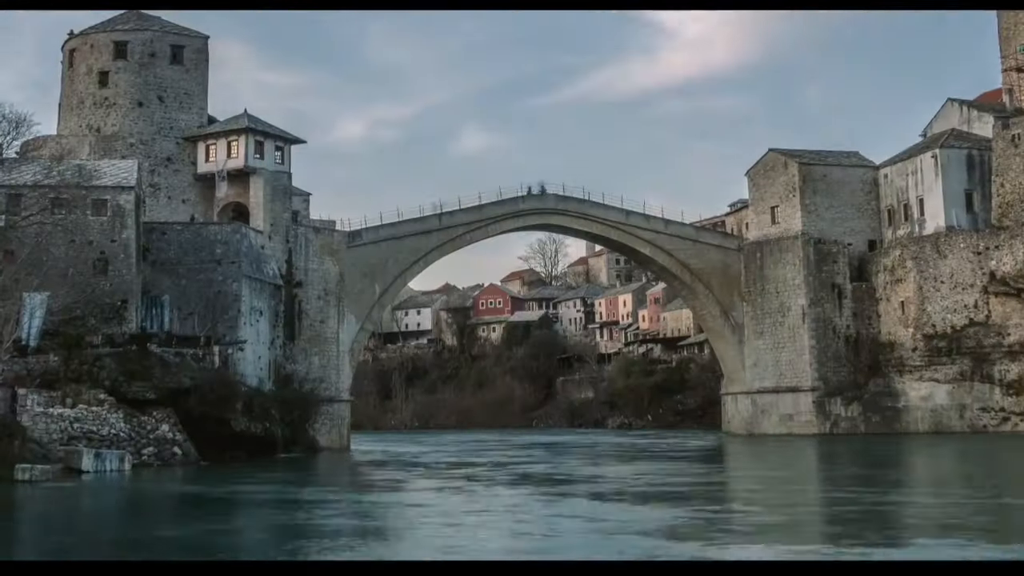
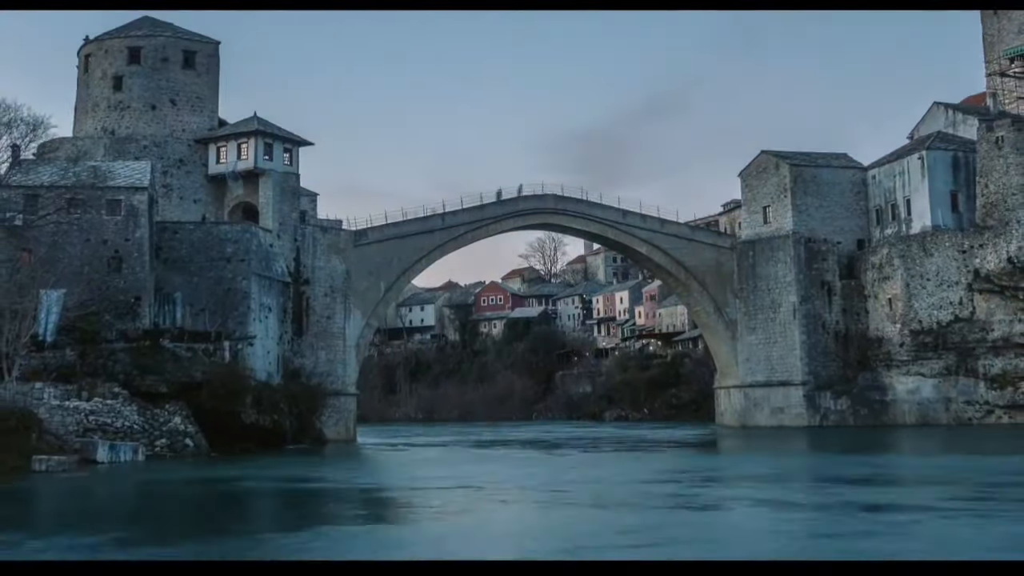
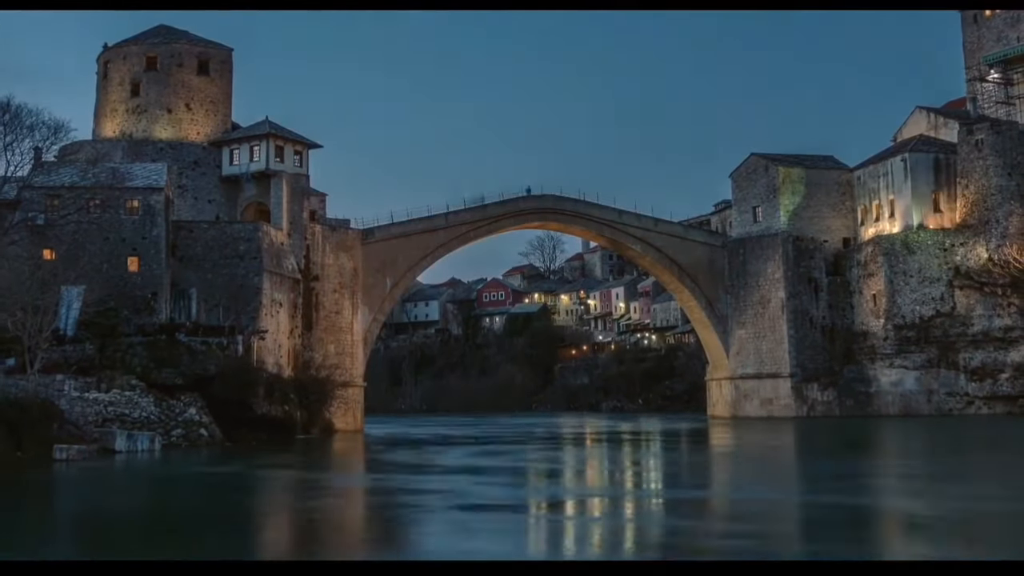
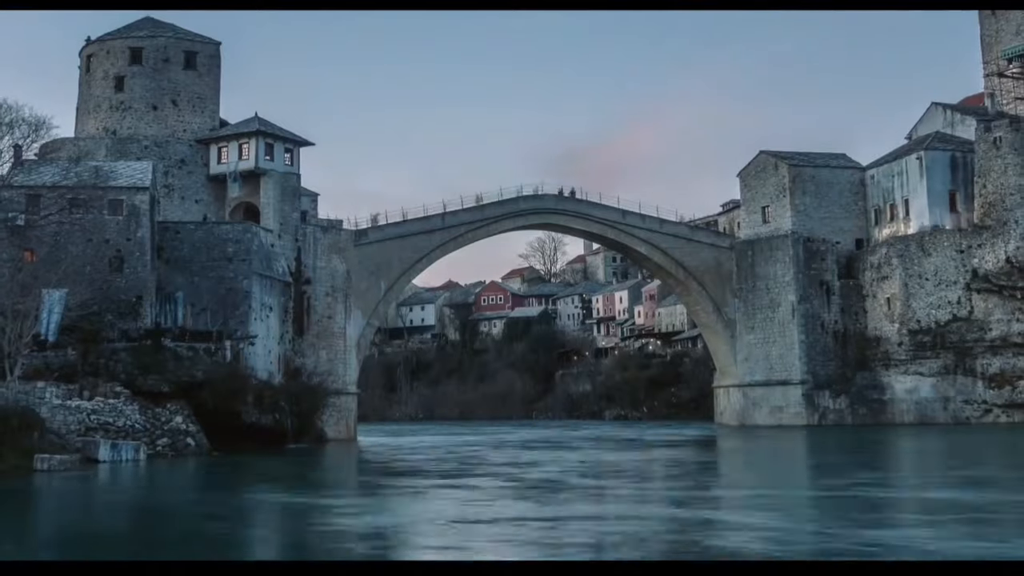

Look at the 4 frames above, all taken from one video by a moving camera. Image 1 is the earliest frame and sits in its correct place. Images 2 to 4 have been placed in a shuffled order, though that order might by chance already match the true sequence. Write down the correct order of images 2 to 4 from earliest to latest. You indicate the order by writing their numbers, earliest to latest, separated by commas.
2, 4, 3
